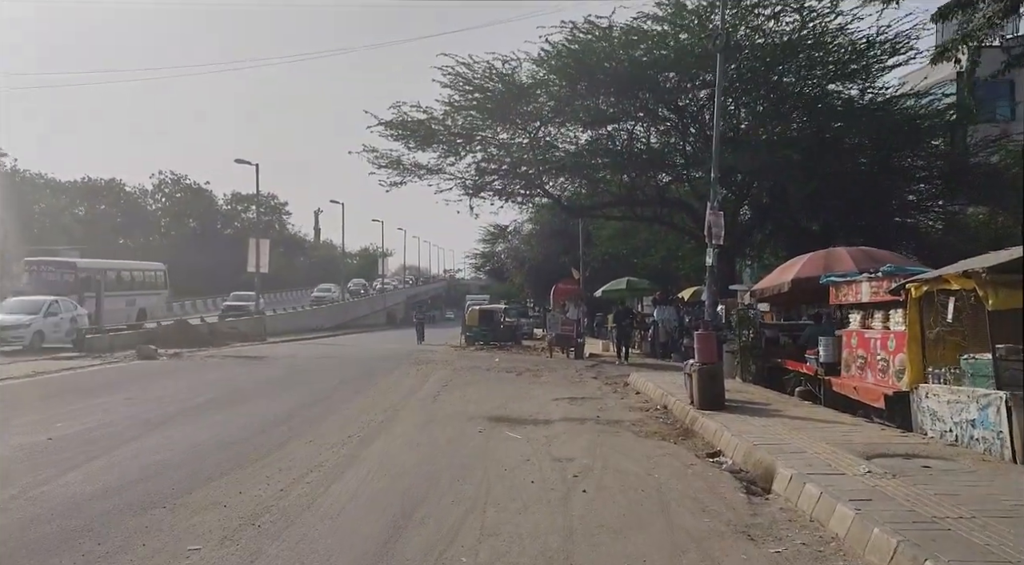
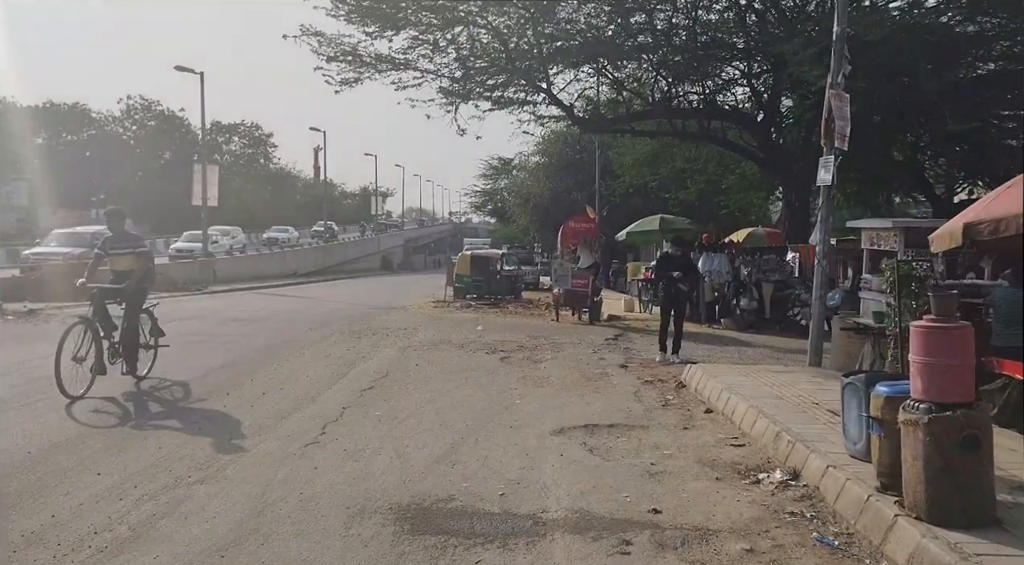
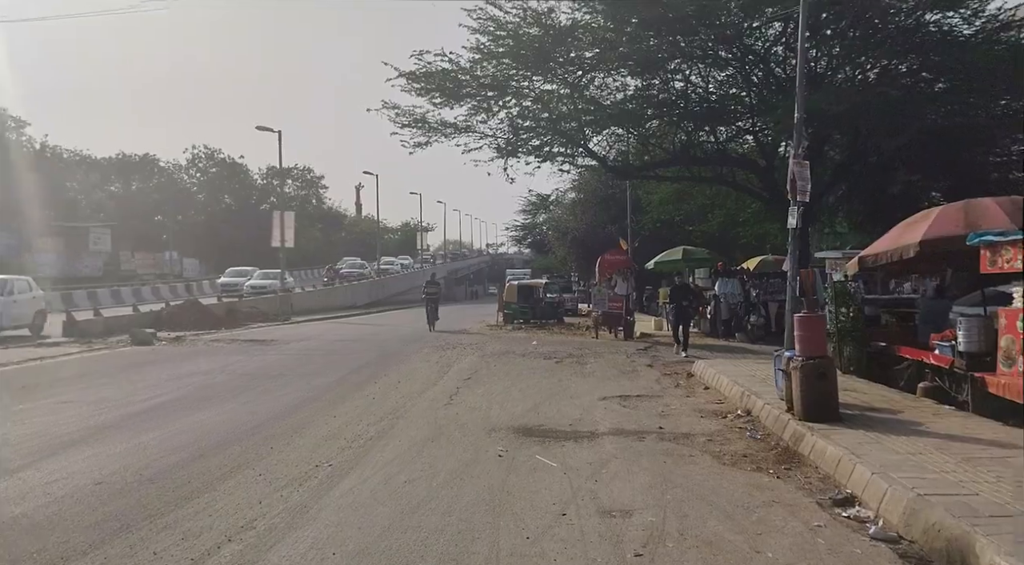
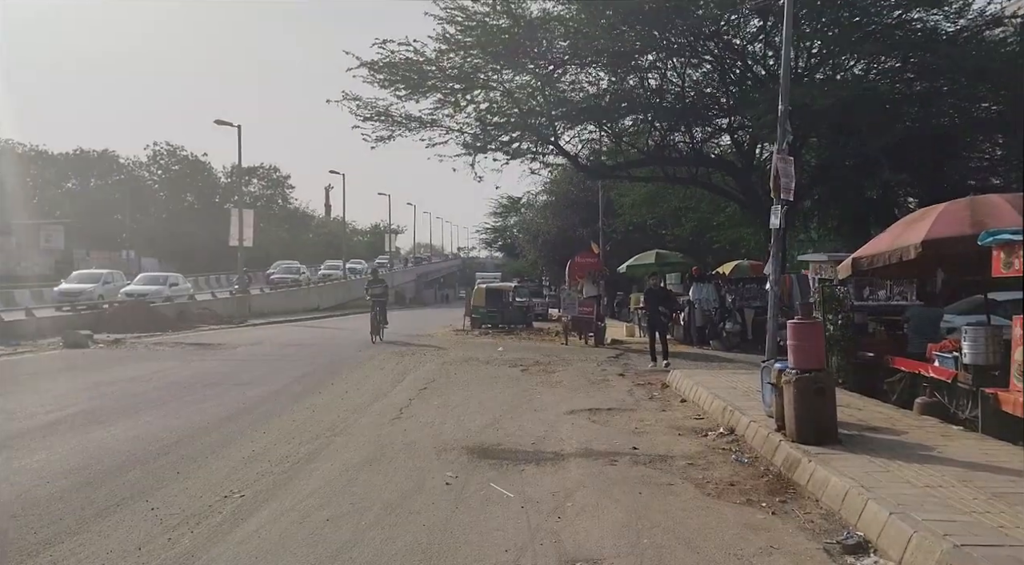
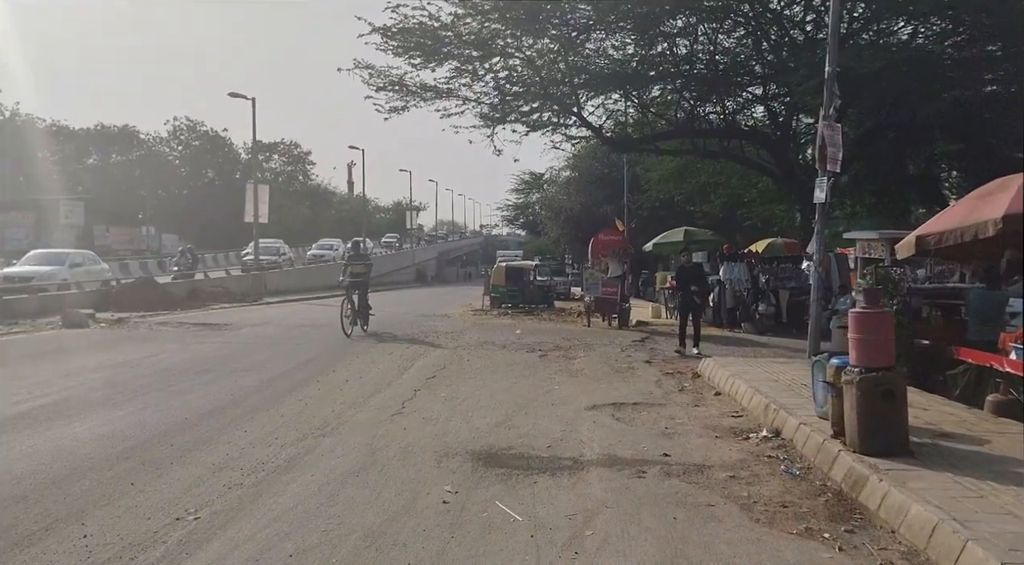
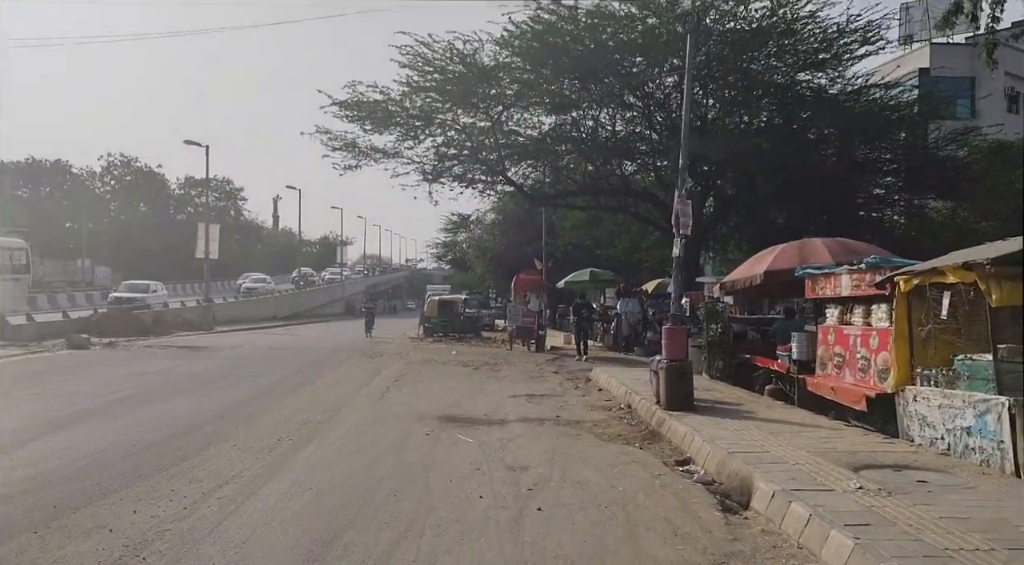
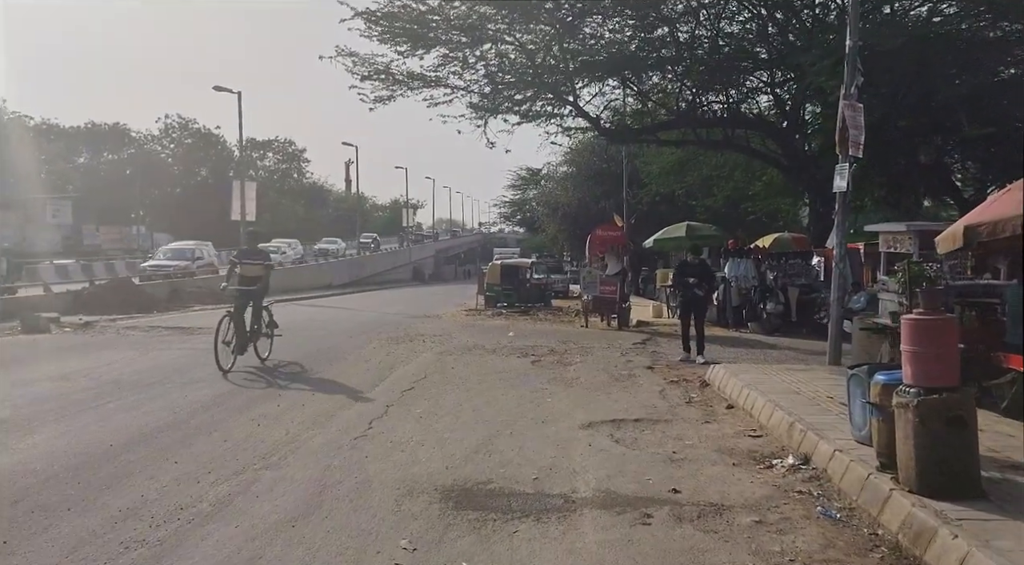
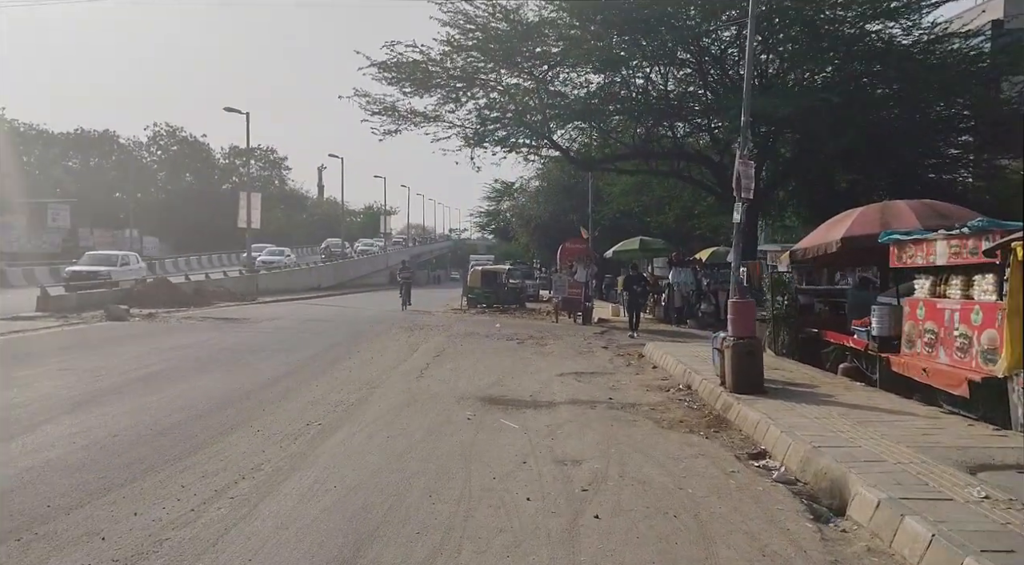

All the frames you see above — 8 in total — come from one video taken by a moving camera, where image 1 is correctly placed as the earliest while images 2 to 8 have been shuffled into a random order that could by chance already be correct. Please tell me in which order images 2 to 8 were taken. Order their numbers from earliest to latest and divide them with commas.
6, 8, 3, 4, 5, 7, 2
